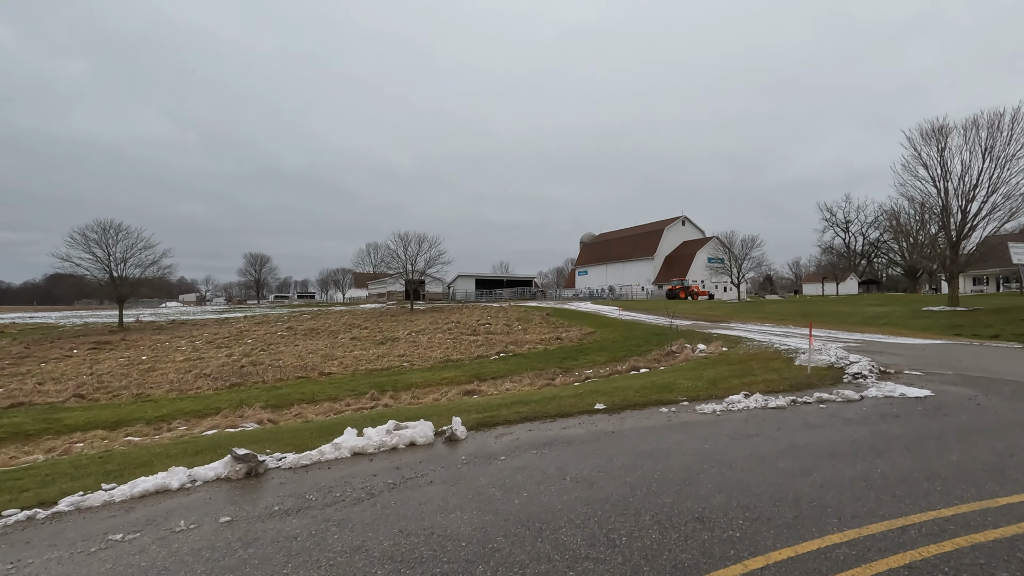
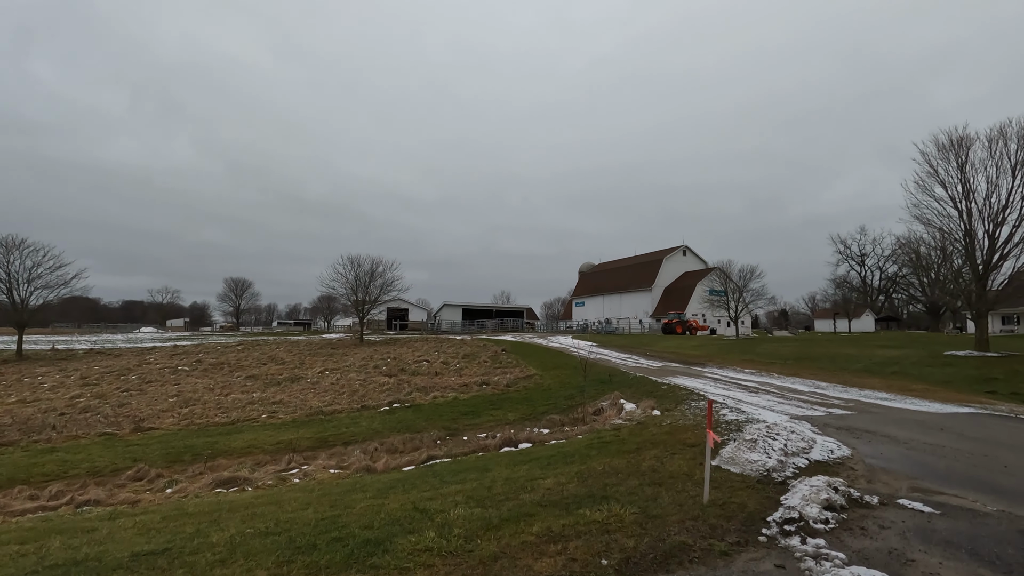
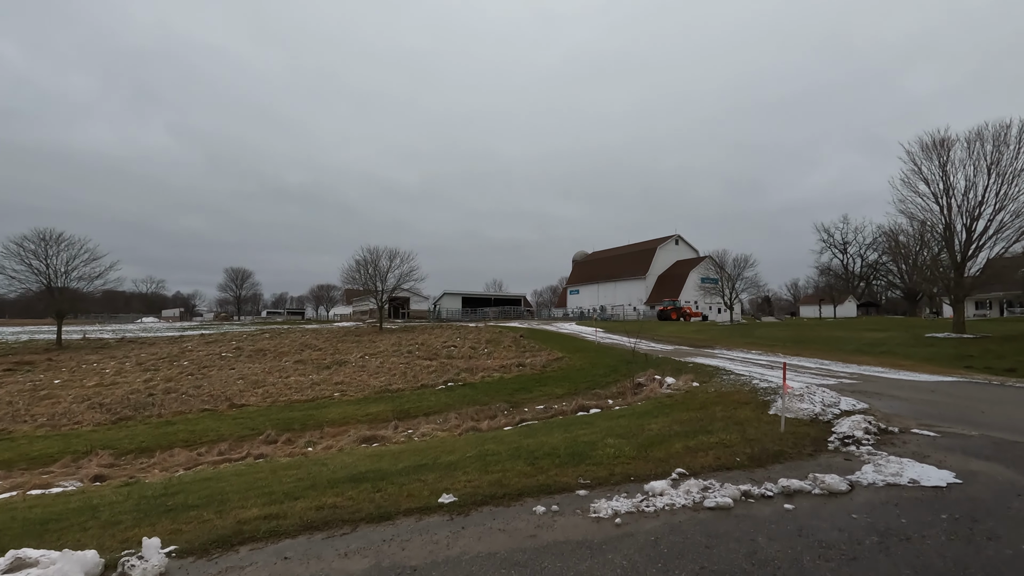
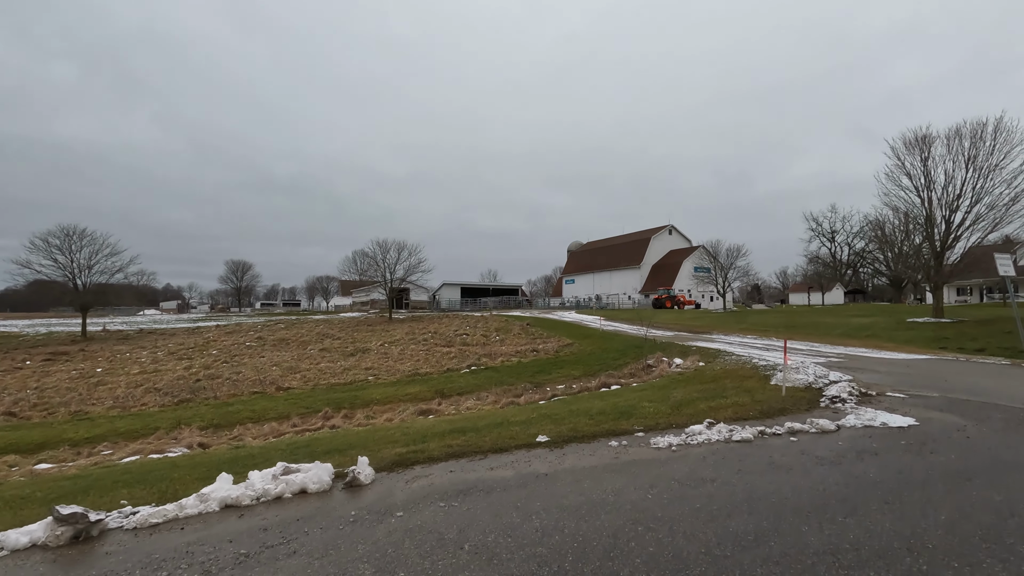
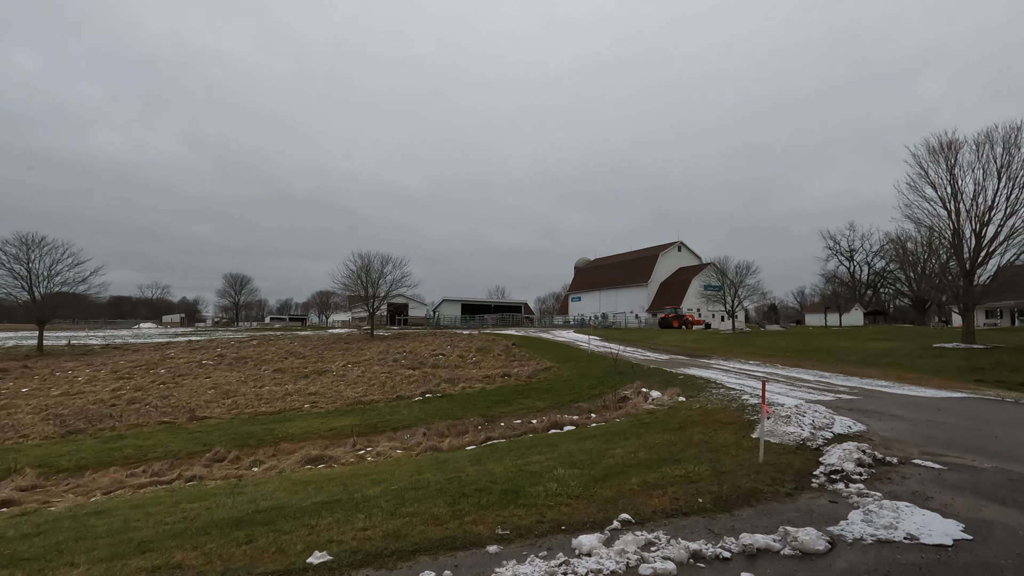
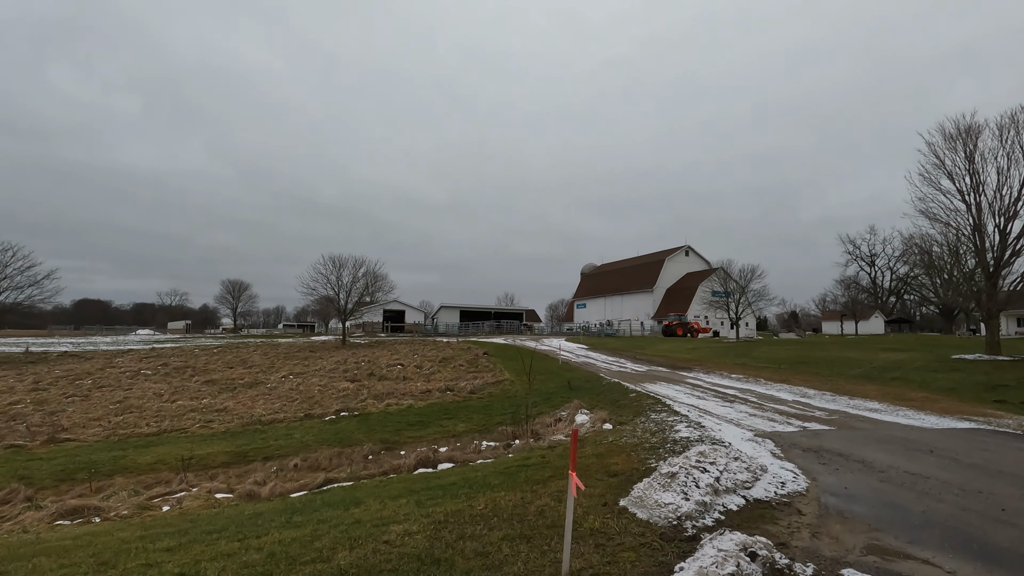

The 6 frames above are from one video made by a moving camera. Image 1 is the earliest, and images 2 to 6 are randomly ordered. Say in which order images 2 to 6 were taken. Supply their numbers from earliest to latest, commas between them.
4, 3, 5, 2, 6
